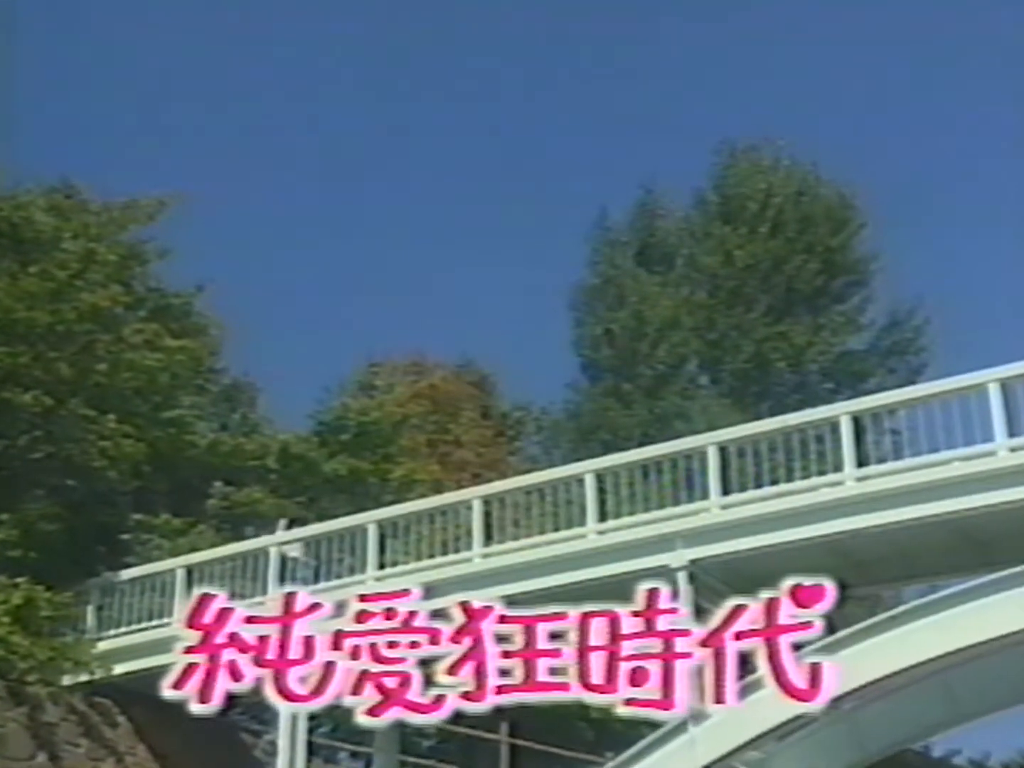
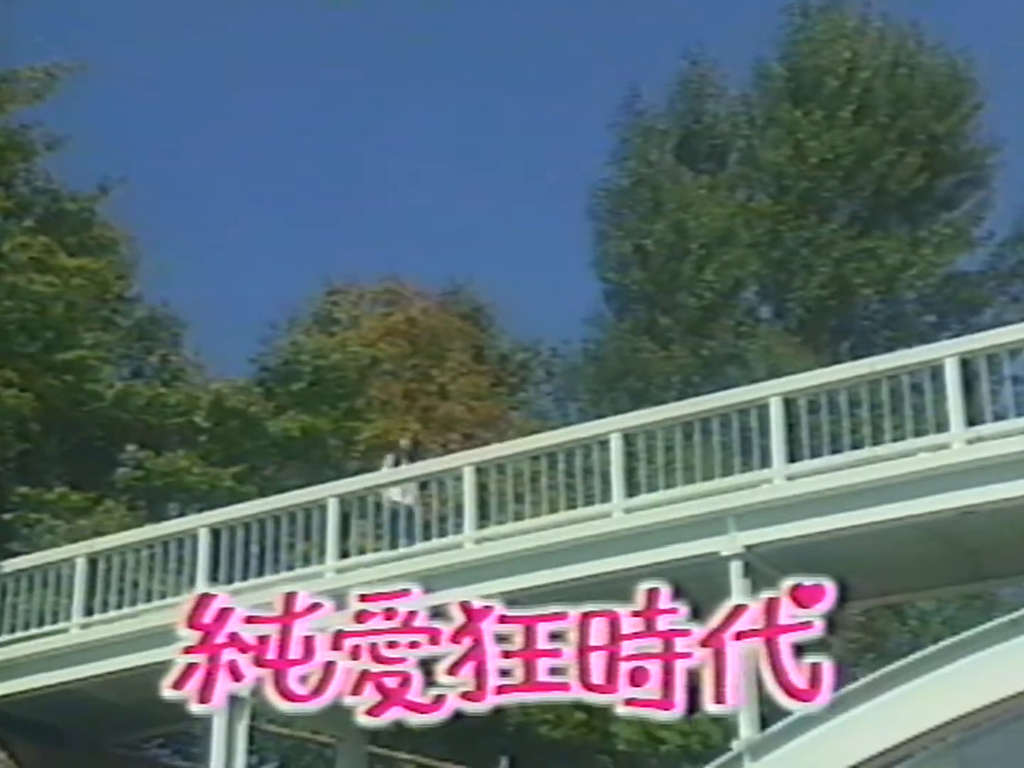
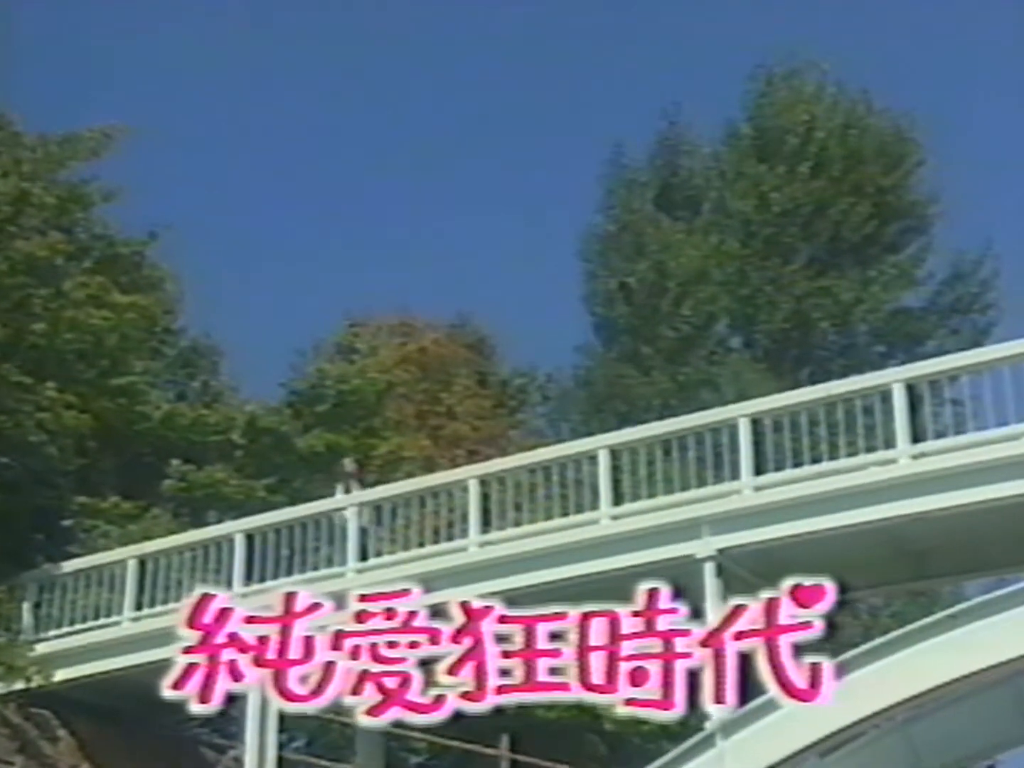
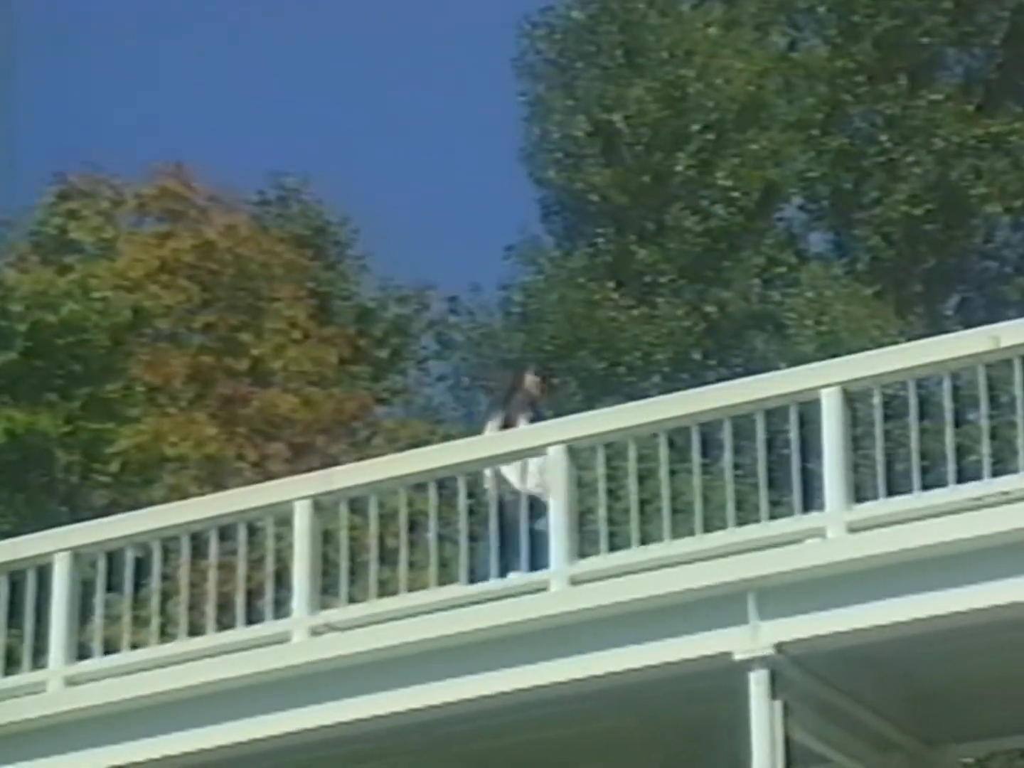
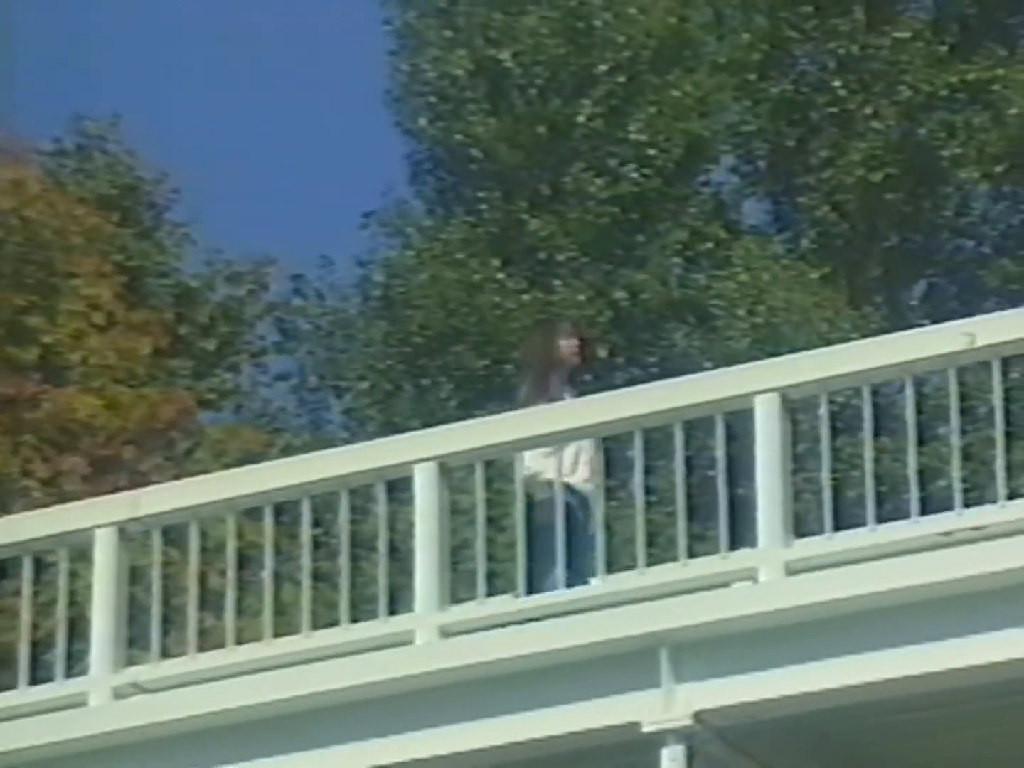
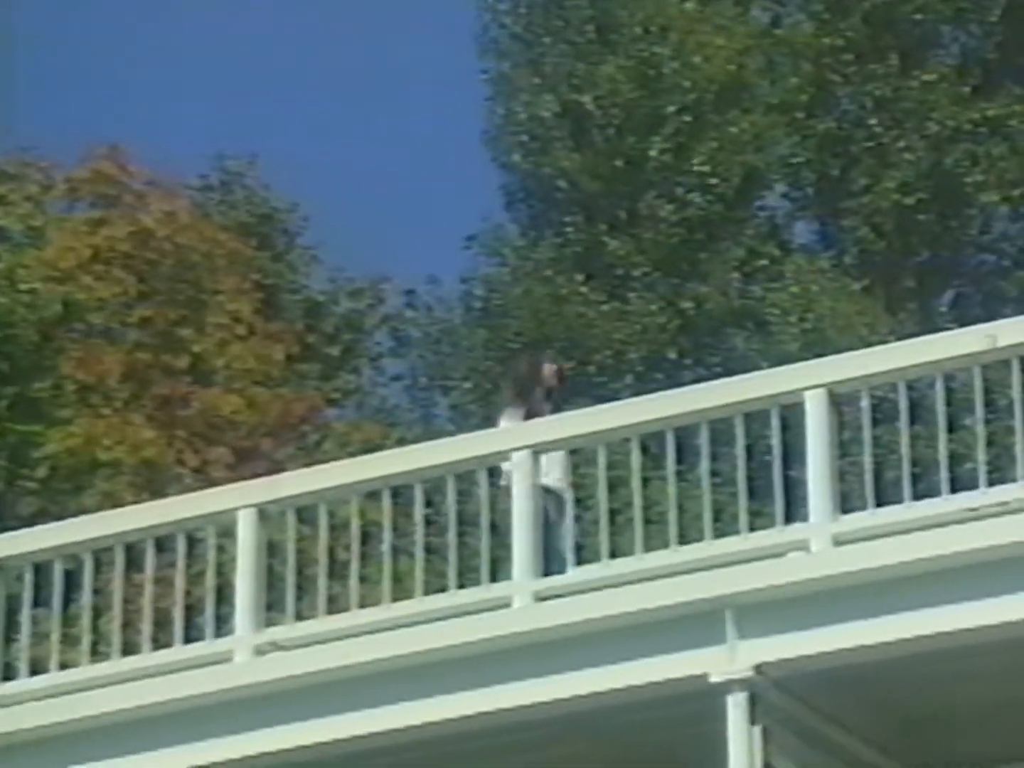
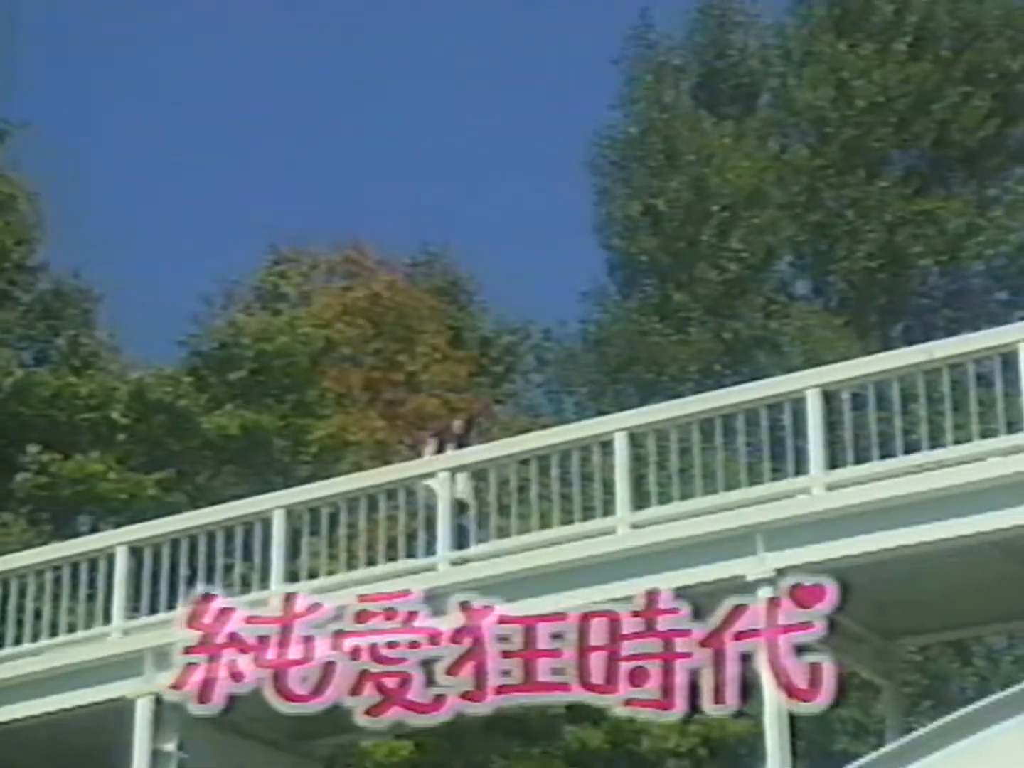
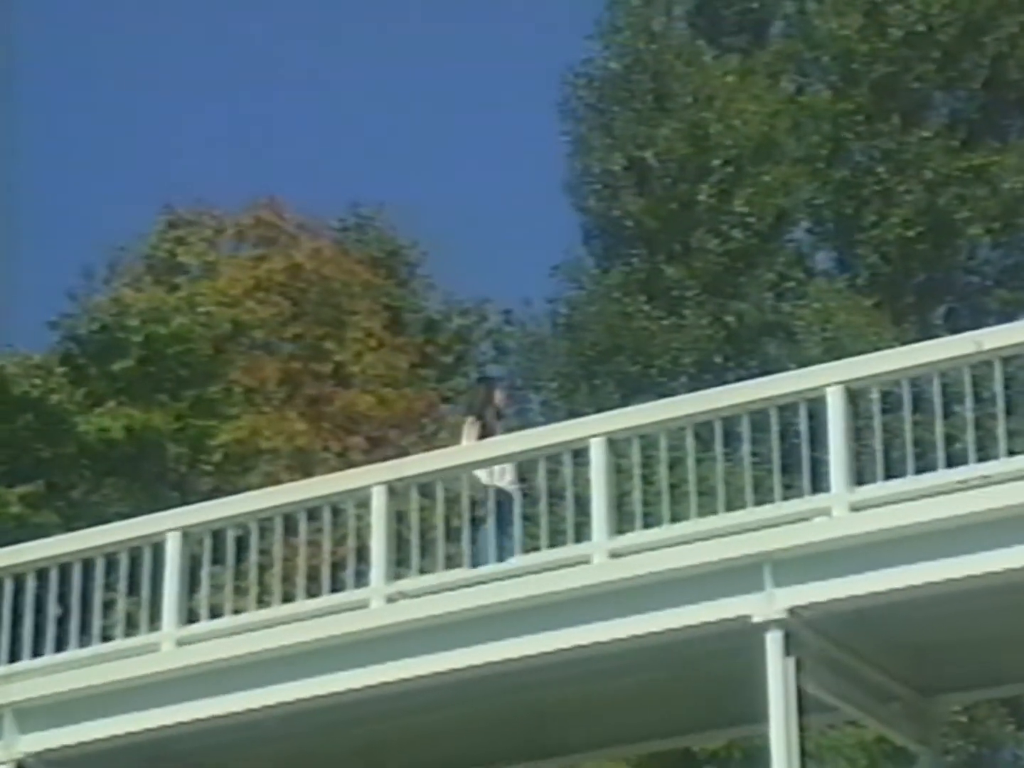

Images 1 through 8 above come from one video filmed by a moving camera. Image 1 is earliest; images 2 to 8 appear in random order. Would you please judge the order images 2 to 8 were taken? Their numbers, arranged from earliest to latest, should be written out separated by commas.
3, 2, 7, 8, 4, 6, 5
